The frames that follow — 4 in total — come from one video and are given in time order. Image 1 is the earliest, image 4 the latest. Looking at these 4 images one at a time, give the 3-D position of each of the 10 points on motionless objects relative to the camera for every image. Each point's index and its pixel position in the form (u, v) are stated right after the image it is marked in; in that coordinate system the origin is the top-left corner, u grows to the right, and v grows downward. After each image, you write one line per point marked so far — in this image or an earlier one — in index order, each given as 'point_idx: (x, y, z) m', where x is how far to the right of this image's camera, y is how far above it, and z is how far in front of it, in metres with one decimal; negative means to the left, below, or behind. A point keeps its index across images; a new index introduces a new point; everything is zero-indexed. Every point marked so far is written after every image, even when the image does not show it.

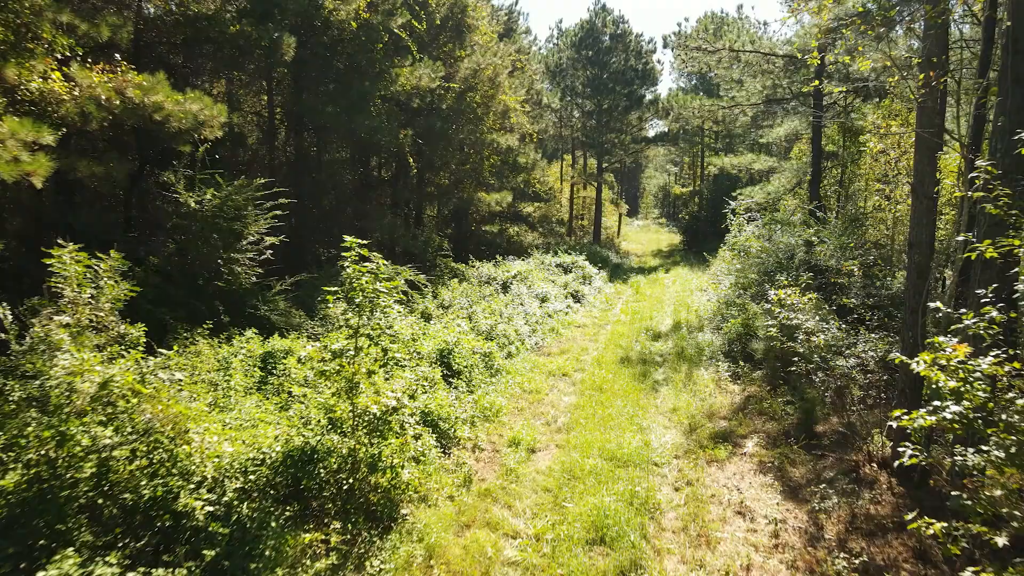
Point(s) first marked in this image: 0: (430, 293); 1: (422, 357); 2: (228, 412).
0: (-1.5, -0.1, +12.4) m
1: (-1.1, -0.8, +7.8) m
2: (-2.3, -1.0, +5.6) m
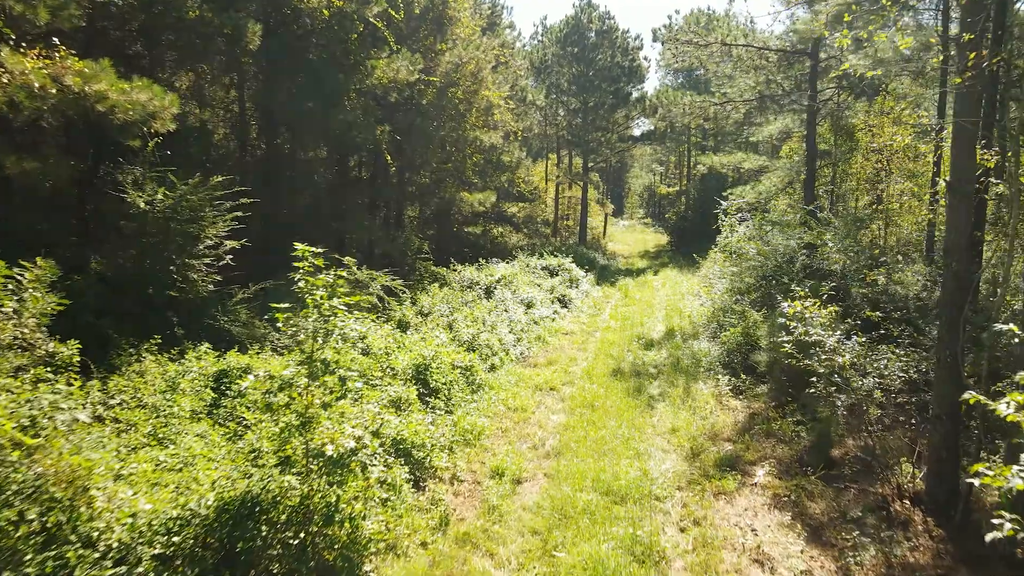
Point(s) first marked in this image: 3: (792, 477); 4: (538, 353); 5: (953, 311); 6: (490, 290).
0: (-1.7, -0.2, +11.6) m
1: (-1.2, -0.9, +7.1) m
2: (-2.5, -1.1, +4.9) m
3: (+2.4, -1.6, +5.8) m
4: (+0.4, -1.0, +10.5) m
5: (+3.0, -0.2, +4.7) m
6: (-0.4, 0.0, +13.8) m
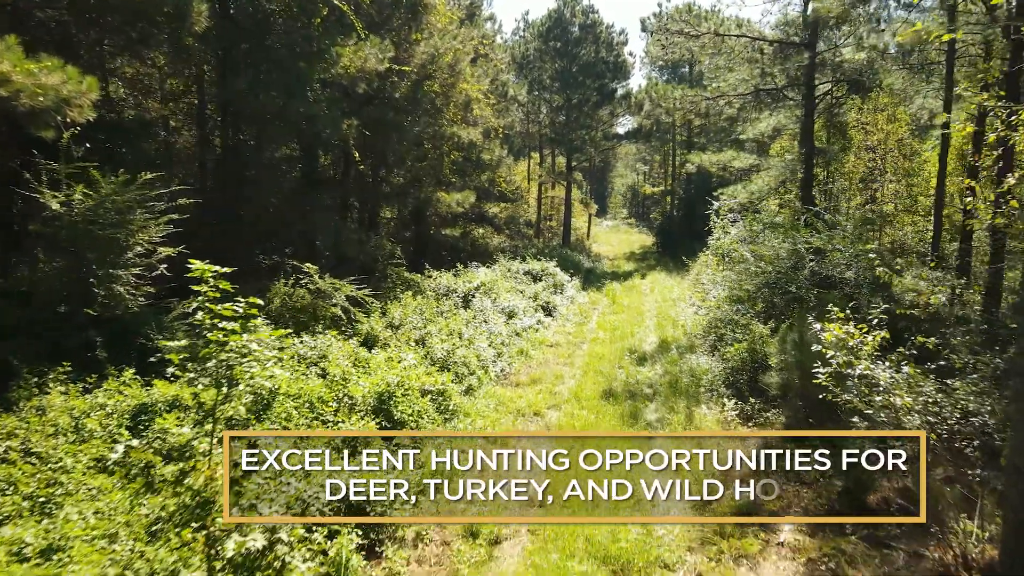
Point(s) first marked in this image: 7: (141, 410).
0: (-2.1, -0.3, +10.6) m
1: (-1.4, -1.1, +6.0) m
2: (-2.6, -1.3, +3.8) m
3: (+2.2, -1.7, +4.8) m
4: (+0.1, -1.1, +9.5) m
5: (+2.9, -0.3, +3.8) m
6: (-0.8, -0.2, +12.7) m
7: (-3.0, -1.0, +5.6) m
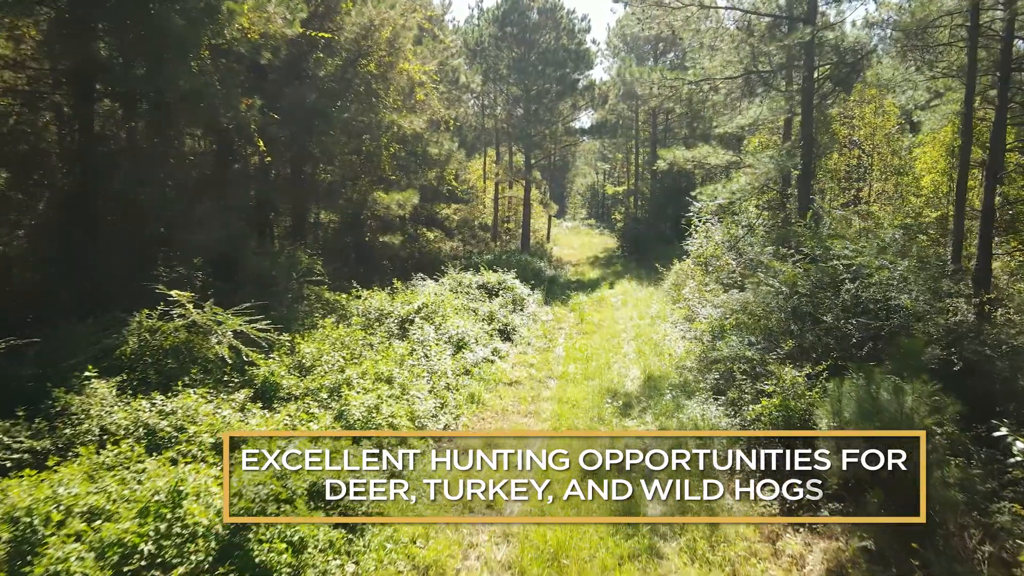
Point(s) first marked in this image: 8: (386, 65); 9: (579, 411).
0: (-2.7, -0.7, +8.1) m
1: (-1.8, -1.4, +3.6) m
2: (-2.8, -1.6, +1.3) m
3: (+1.9, -2.0, +2.6) m
4: (-0.4, -1.5, +7.2) m
5: (+2.7, -0.6, +1.6) m
6: (-1.6, -0.5, +10.3) m
7: (-3.4, -1.3, +3.1) m
8: (-2.5, +4.5, +14.0) m
9: (+0.8, -1.4, +7.7) m
